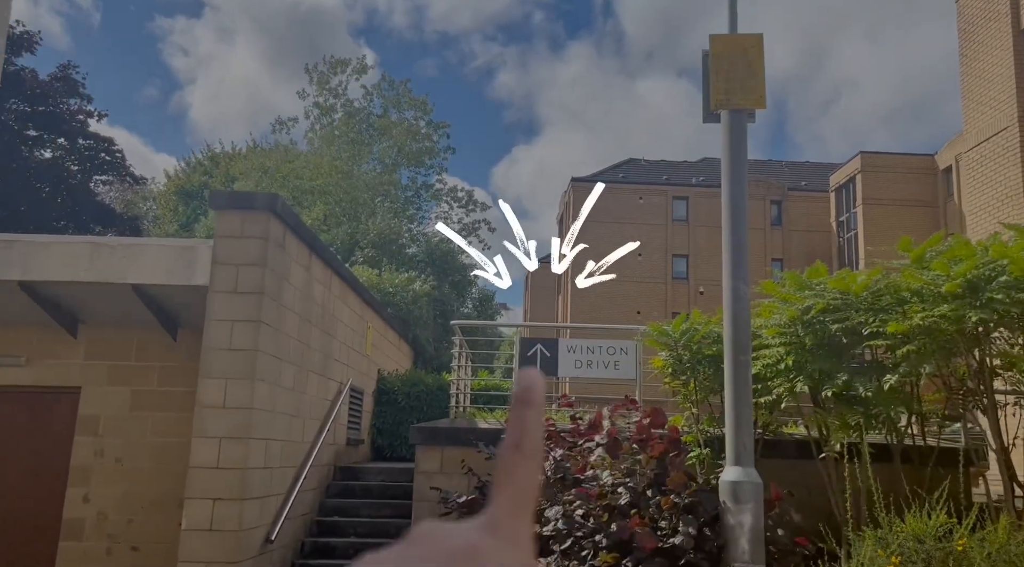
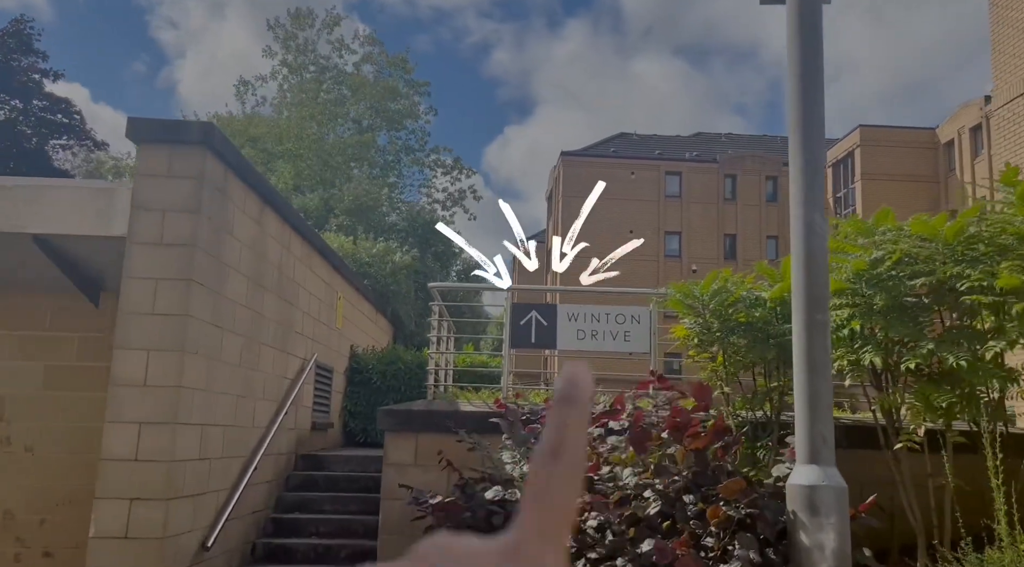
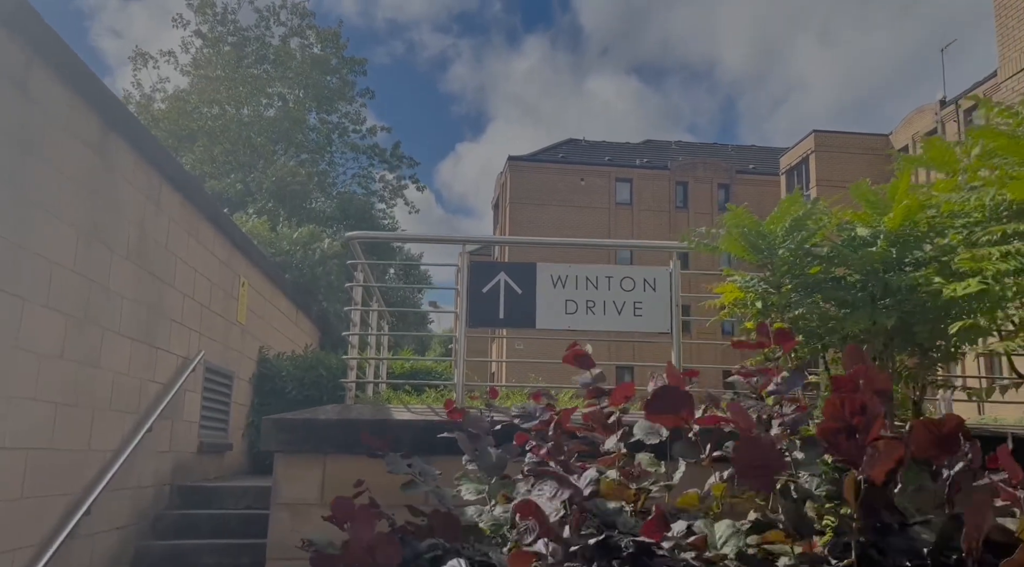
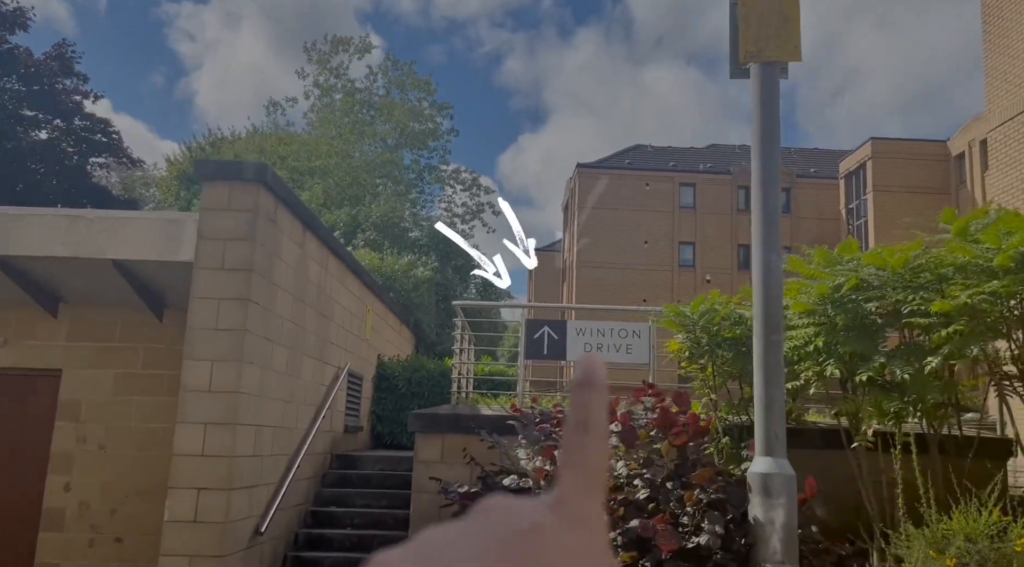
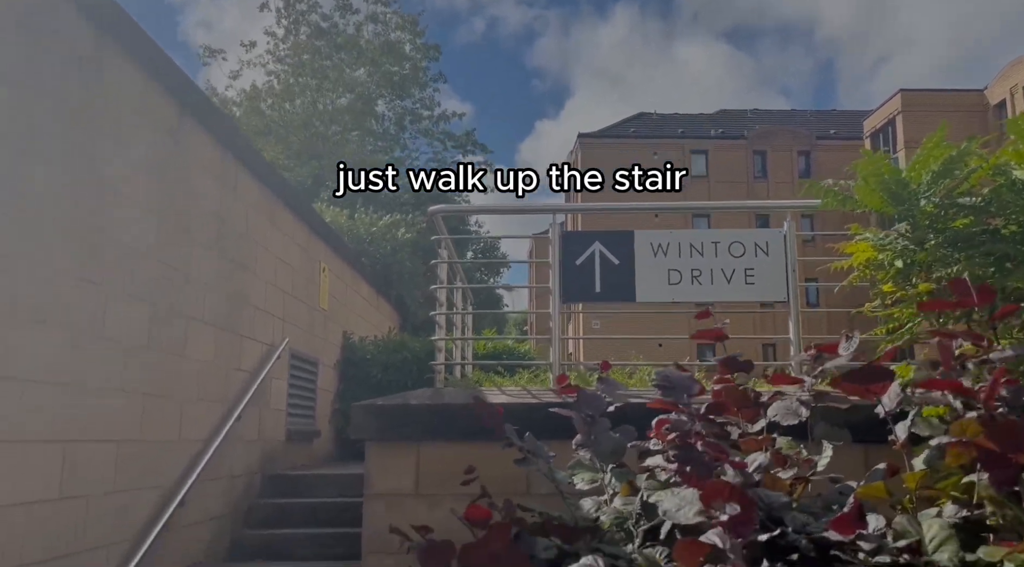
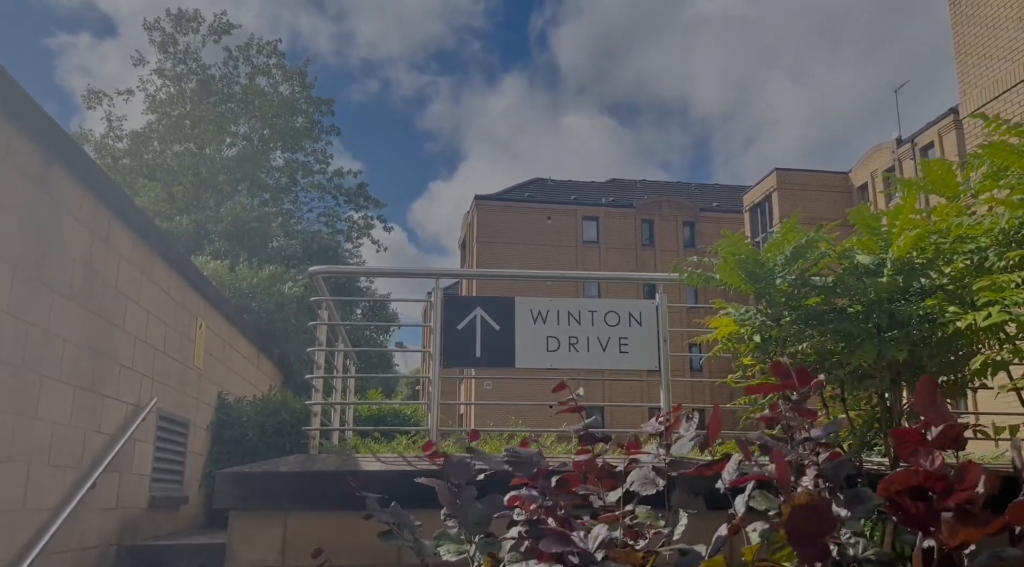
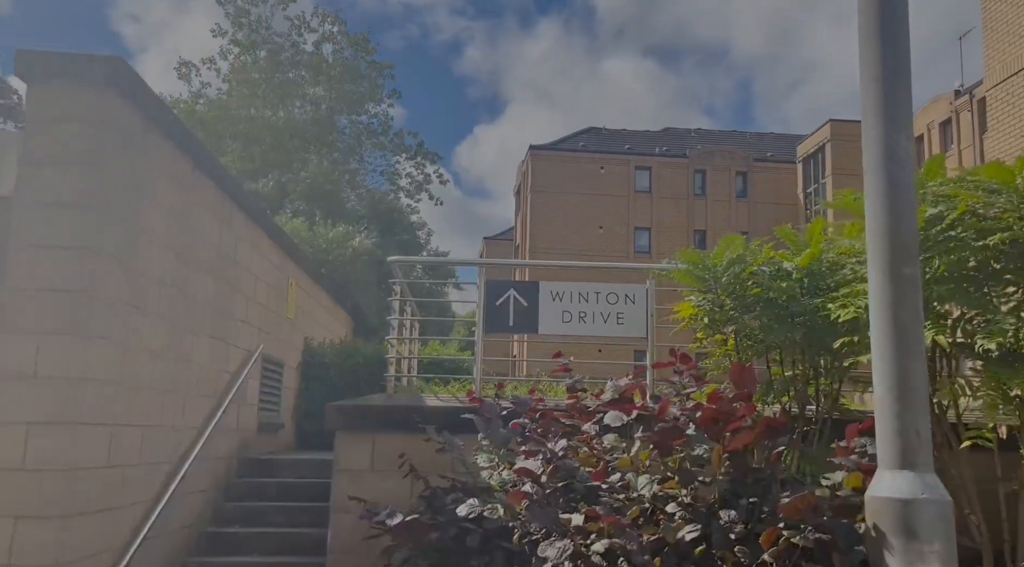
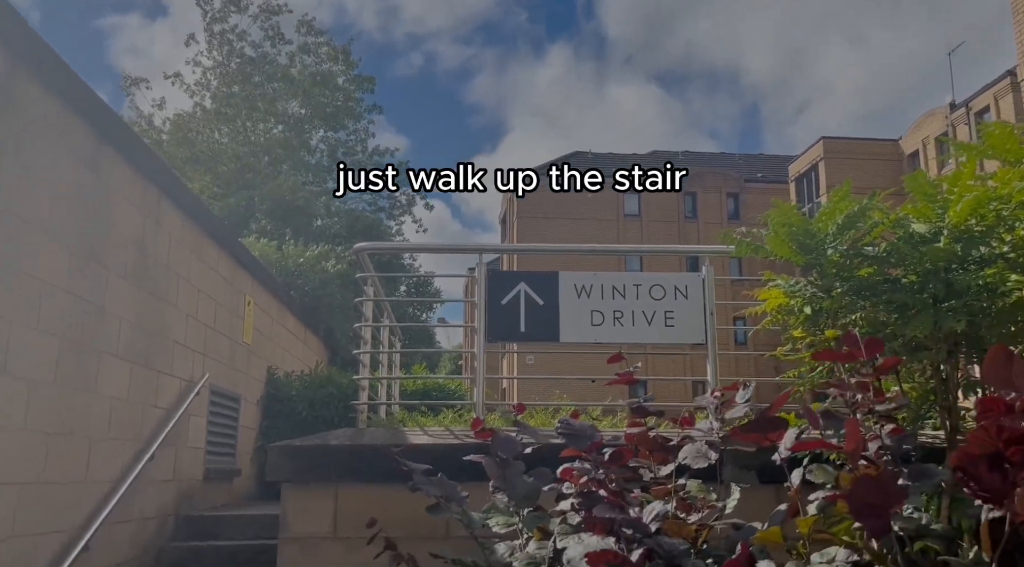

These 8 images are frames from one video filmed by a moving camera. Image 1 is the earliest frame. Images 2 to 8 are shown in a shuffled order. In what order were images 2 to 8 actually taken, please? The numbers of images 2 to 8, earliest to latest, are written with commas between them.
4, 2, 7, 3, 6, 8, 5
